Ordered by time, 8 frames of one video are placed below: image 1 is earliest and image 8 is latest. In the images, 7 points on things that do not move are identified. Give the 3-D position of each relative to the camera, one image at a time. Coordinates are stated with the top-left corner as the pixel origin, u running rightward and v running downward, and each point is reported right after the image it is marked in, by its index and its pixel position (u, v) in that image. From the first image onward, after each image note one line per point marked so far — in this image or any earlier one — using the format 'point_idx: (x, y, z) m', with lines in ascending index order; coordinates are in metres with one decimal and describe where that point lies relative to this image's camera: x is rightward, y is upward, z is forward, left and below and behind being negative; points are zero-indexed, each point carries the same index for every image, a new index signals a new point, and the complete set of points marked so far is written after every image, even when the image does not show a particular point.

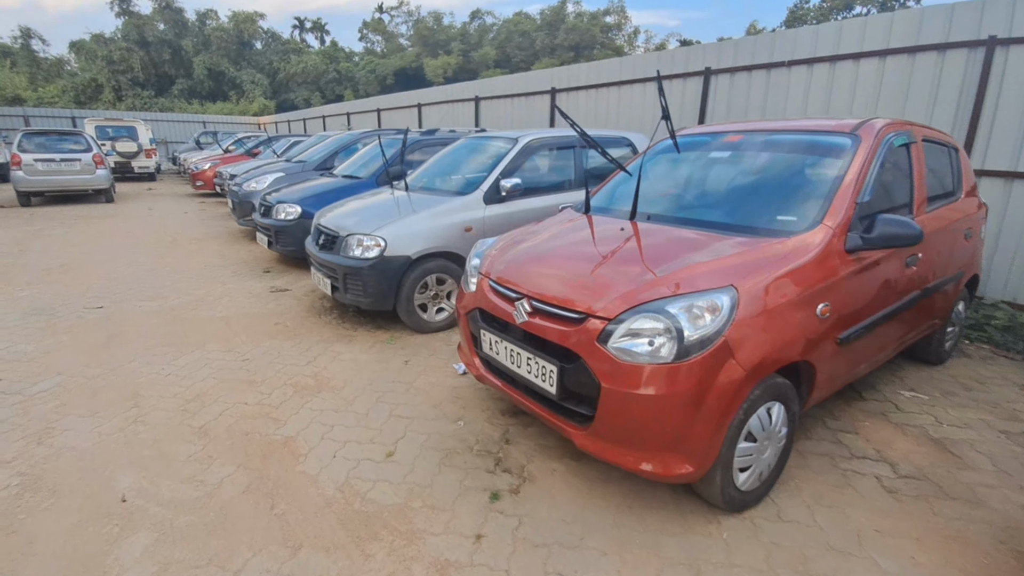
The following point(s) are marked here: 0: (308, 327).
0: (-1.6, -0.3, +4.0) m
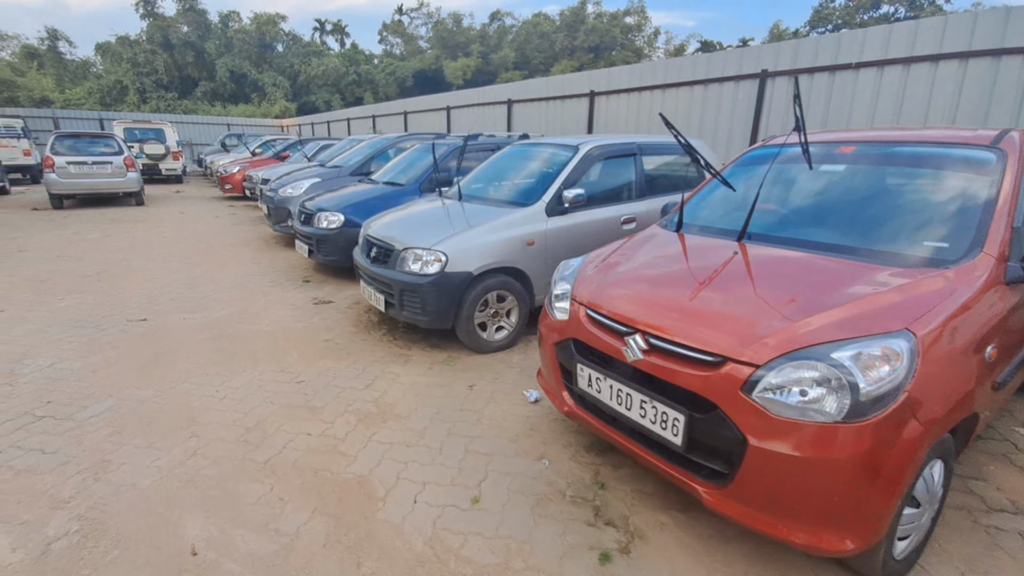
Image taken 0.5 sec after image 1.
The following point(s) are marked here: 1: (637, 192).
0: (-1.2, -0.4, +3.8) m
1: (+1.1, +0.8, +4.3) m
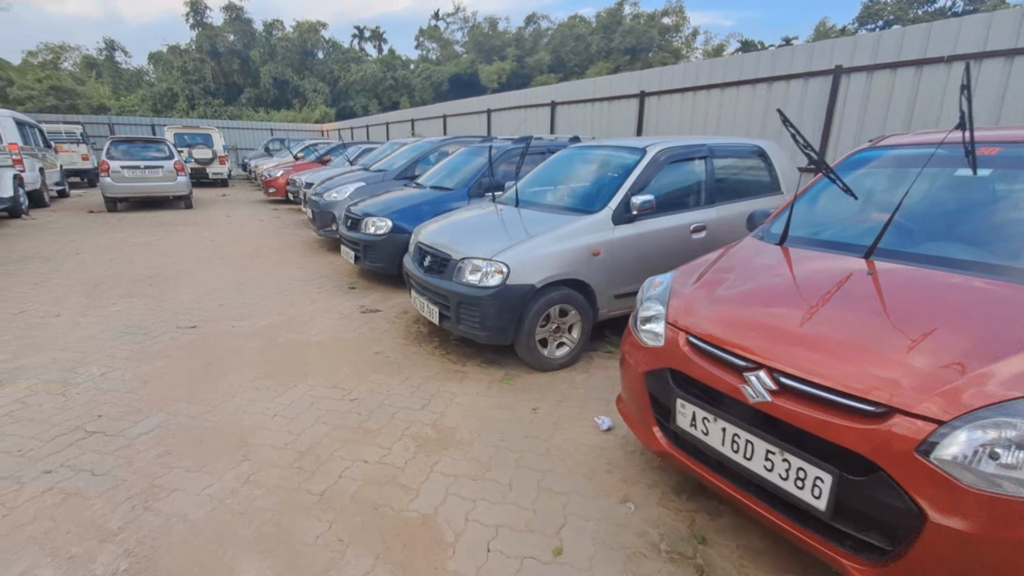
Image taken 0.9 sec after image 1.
0: (-0.7, -0.5, +3.6) m
1: (+1.6, +0.7, +4.0) m
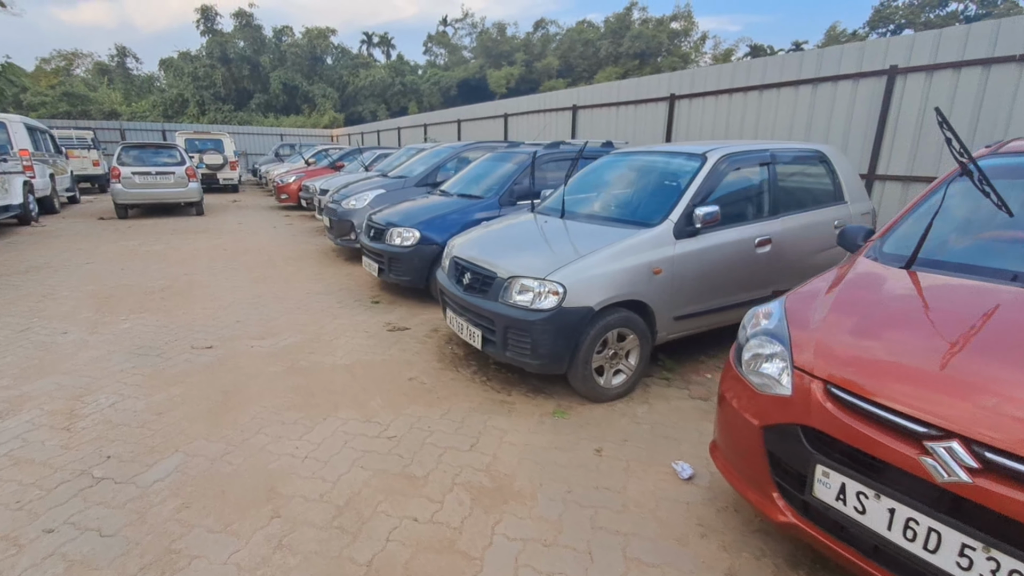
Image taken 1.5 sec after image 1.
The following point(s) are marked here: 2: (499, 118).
0: (-0.4, -0.6, +3.3) m
1: (+1.9, +0.6, +3.6) m
2: (-0.3, +4.4, +12.9) m
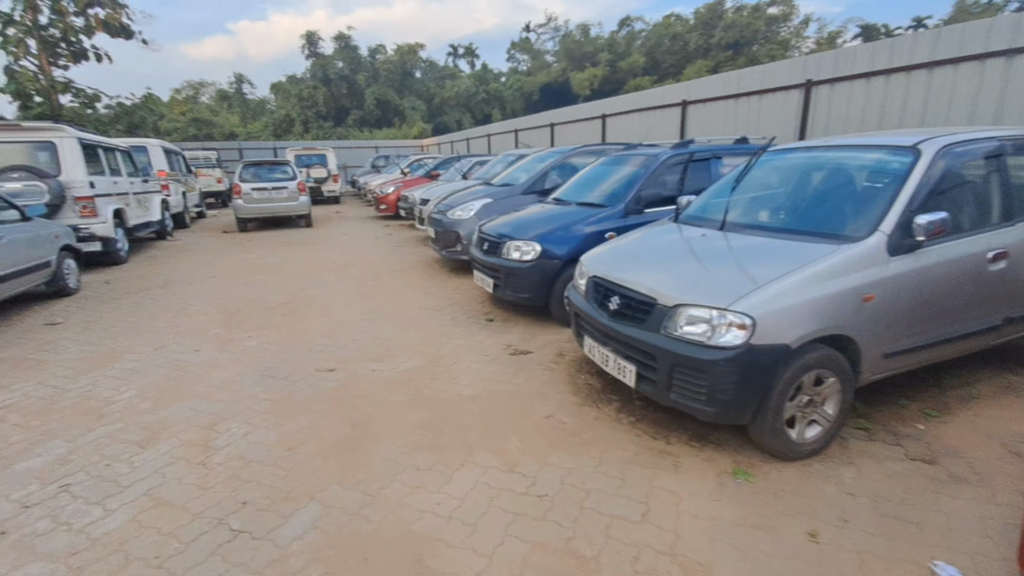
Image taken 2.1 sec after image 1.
0: (+0.5, -0.8, +2.8) m
1: (+2.8, +0.4, +2.8) m
2: (+2.1, +4.2, +12.4) m
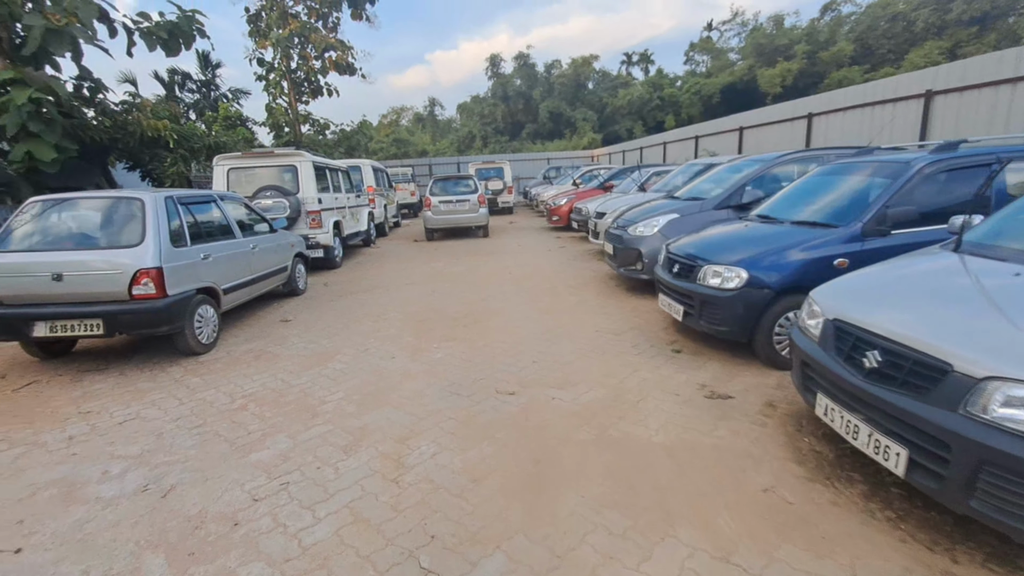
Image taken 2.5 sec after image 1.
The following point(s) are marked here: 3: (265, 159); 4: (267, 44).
0: (+1.4, -1.0, +2.2) m
1: (+3.7, +0.1, +1.5) m
2: (+6.3, +3.6, +10.8) m
3: (-4.2, +2.2, +8.5) m
4: (-9.5, +9.4, +19.2) m
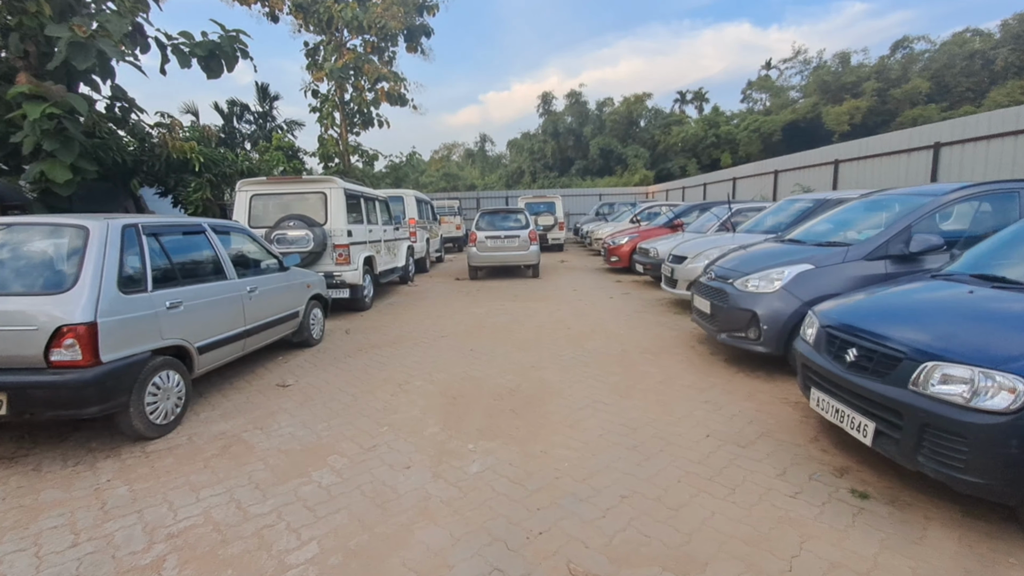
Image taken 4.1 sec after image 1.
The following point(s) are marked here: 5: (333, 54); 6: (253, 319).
0: (+1.6, -1.4, +0.5) m
1: (+3.9, -0.3, -0.3) m
2: (+7.4, +2.5, +9.0) m
3: (-3.3, +1.6, +7.5) m
4: (-7.3, +8.2, +19.1) m
5: (-6.8, +8.8, +18.8) m
6: (-2.5, -0.3, +4.8) m
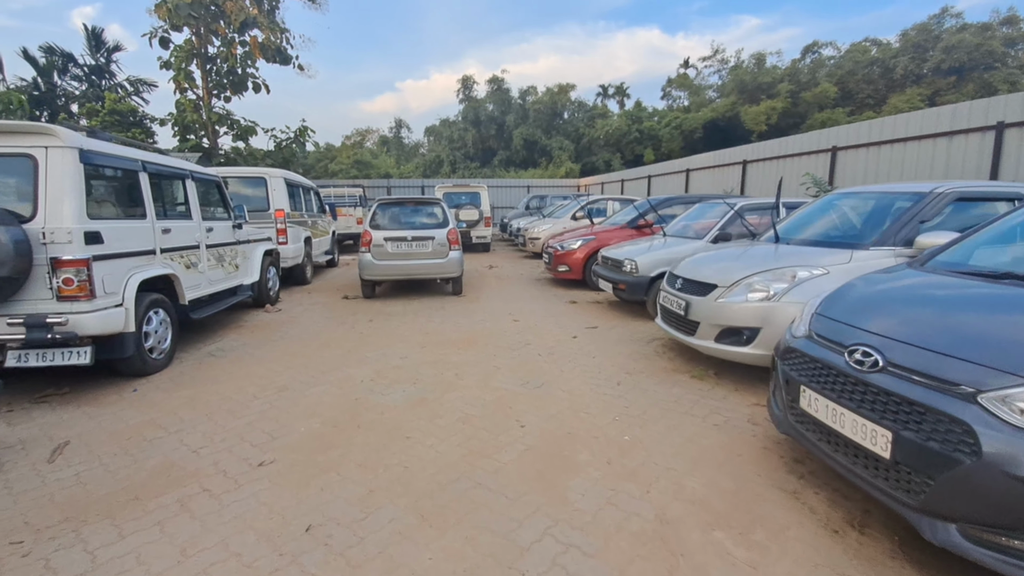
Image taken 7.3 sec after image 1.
0: (+1.9, -1.9, -2.3) m
1: (+4.3, -0.8, -2.8) m
2: (+6.2, +2.1, +6.9) m
3: (-4.1, +1.1, +3.7) m
4: (-9.9, +7.9, +14.4) m
5: (-9.3, +8.5, +14.2) m
6: (-2.9, -0.8, +1.2) m
